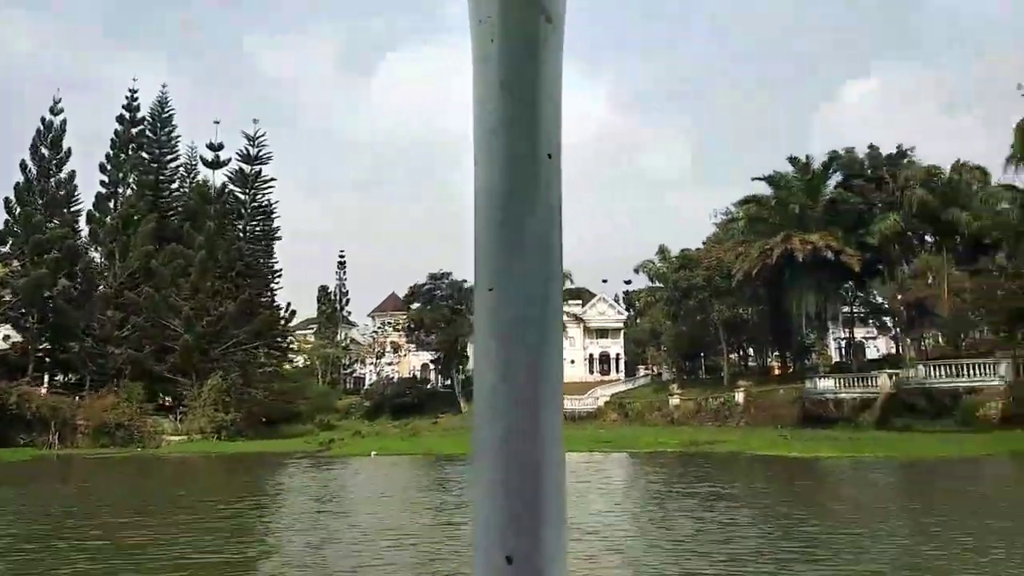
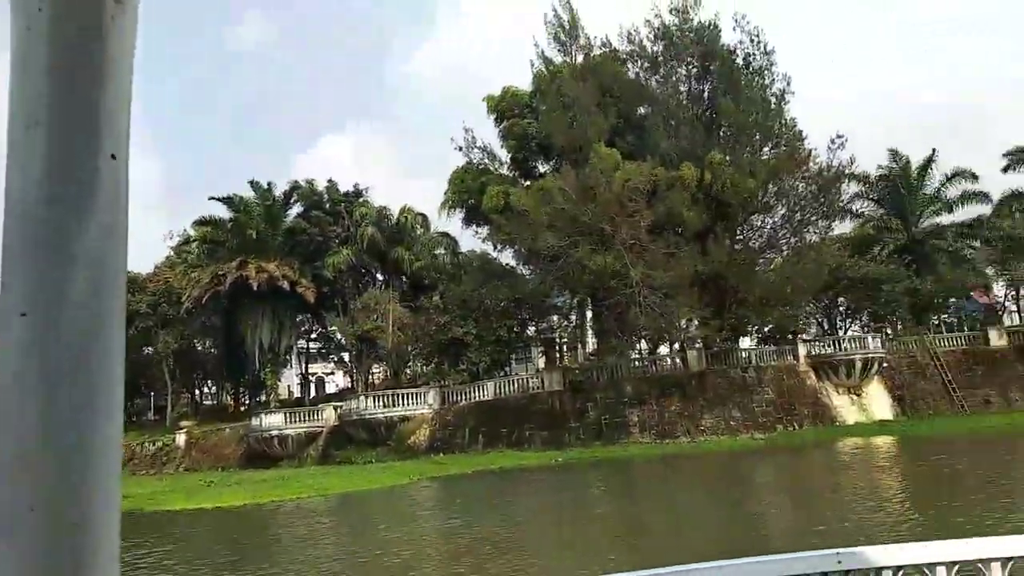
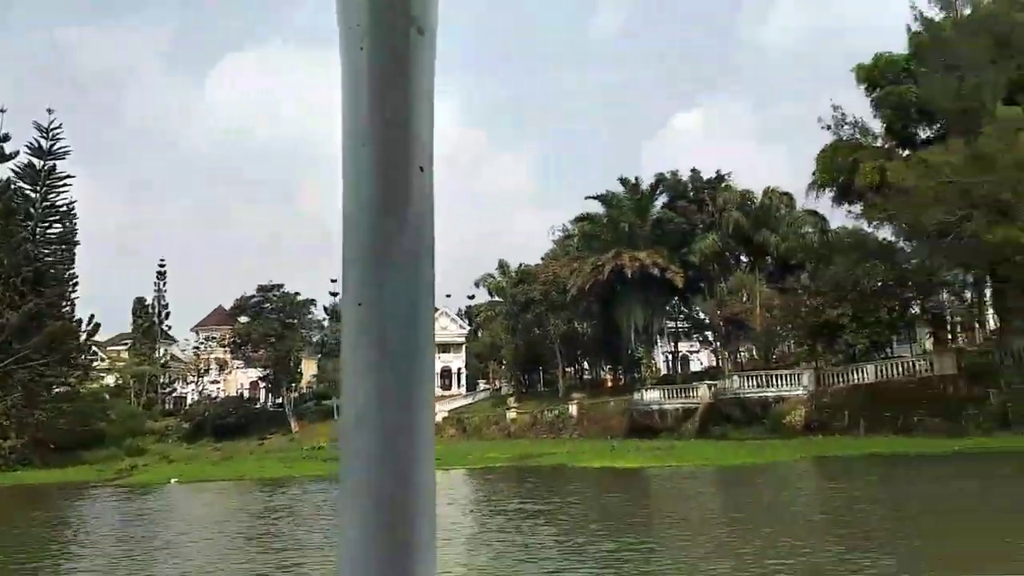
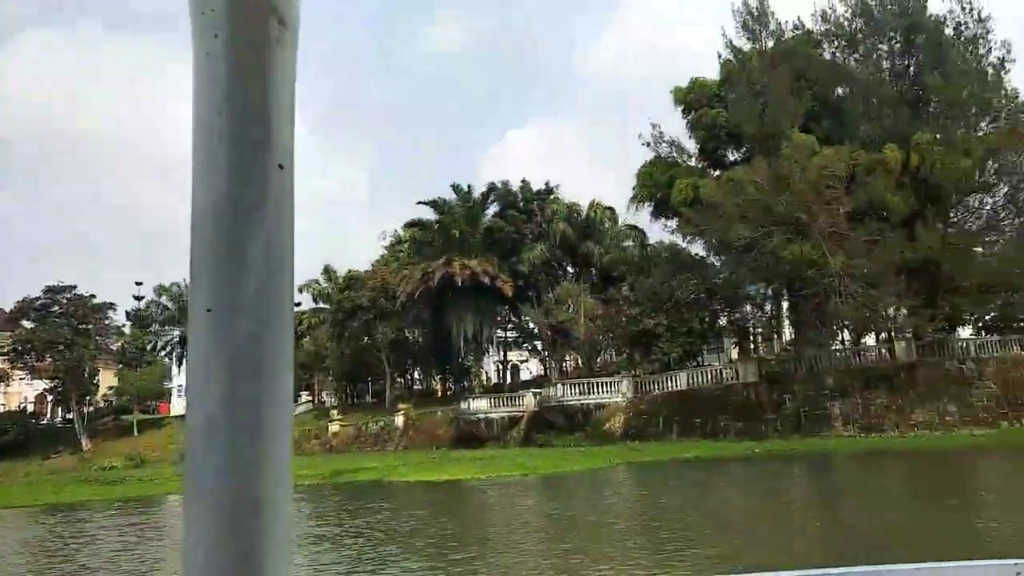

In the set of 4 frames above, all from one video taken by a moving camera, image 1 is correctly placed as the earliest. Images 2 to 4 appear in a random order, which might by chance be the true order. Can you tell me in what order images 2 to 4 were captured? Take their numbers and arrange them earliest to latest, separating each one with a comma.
3, 4, 2
